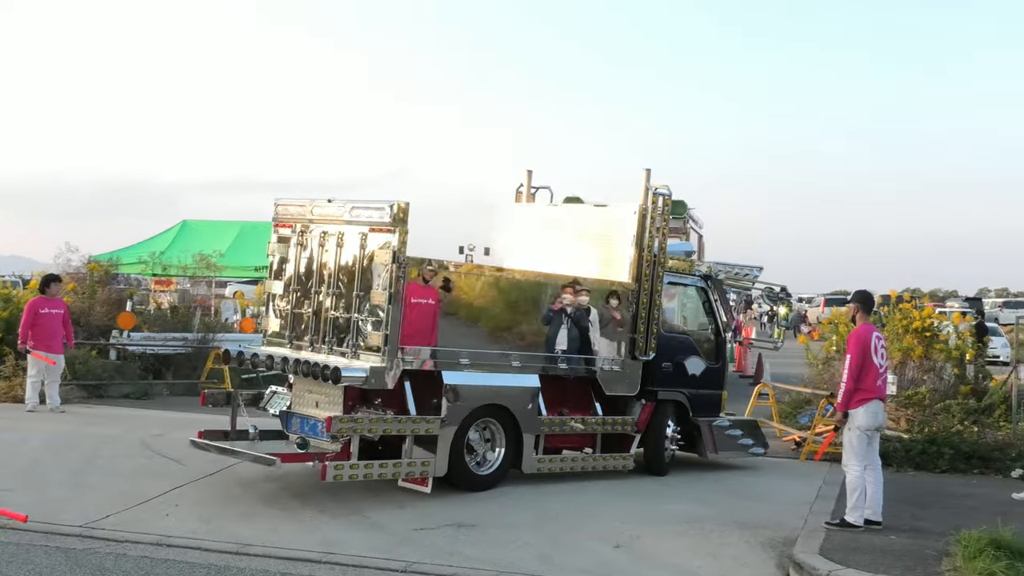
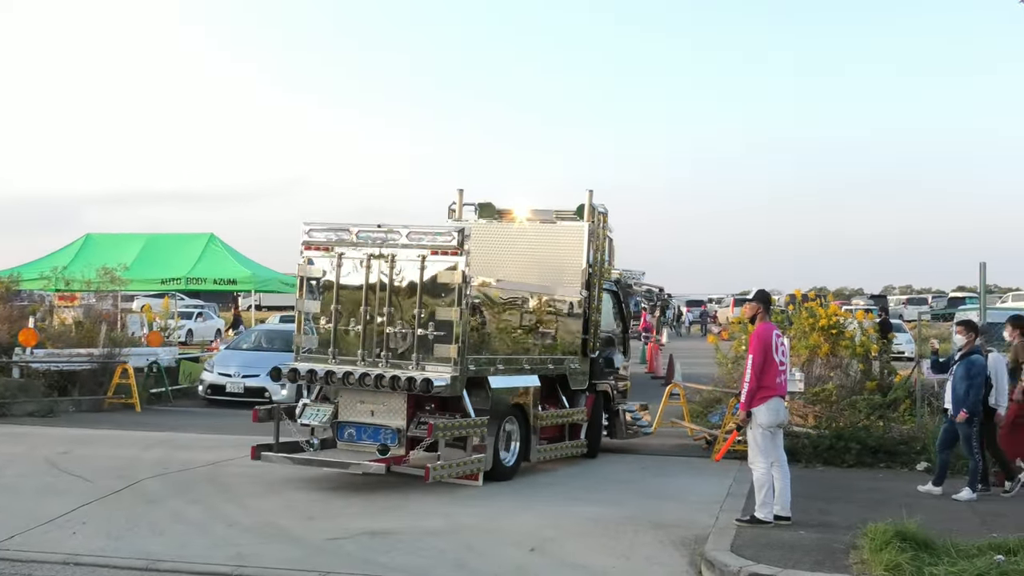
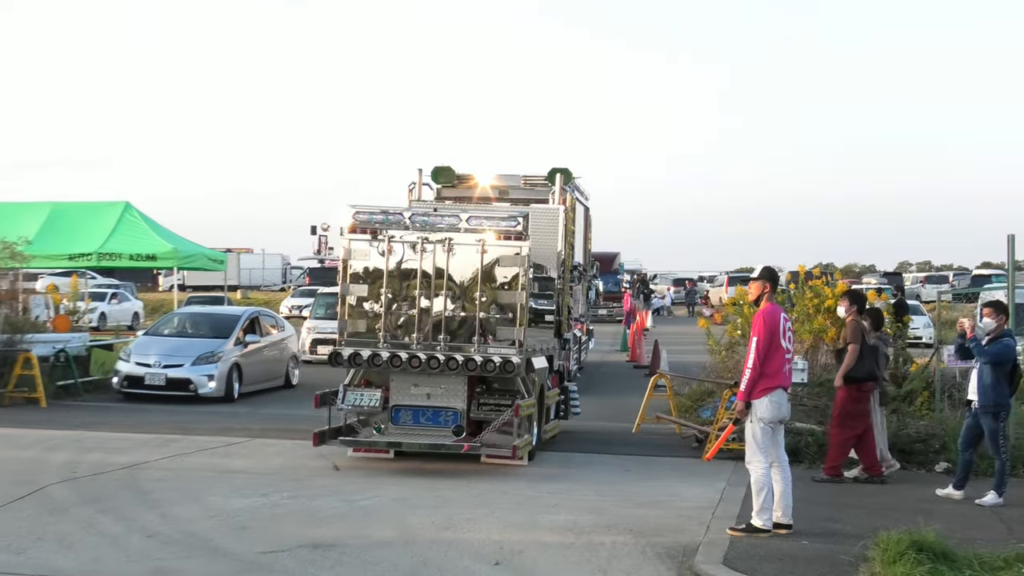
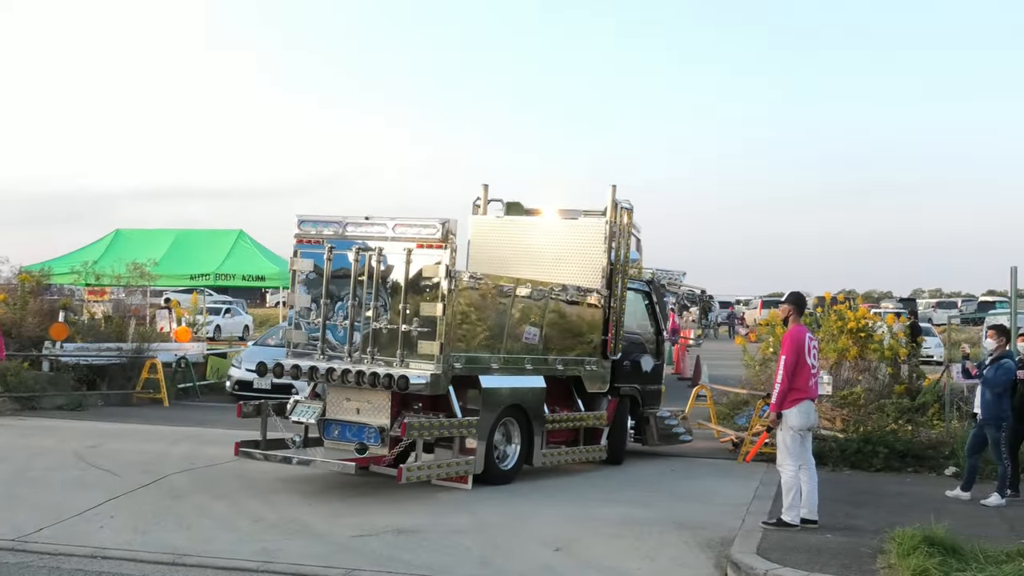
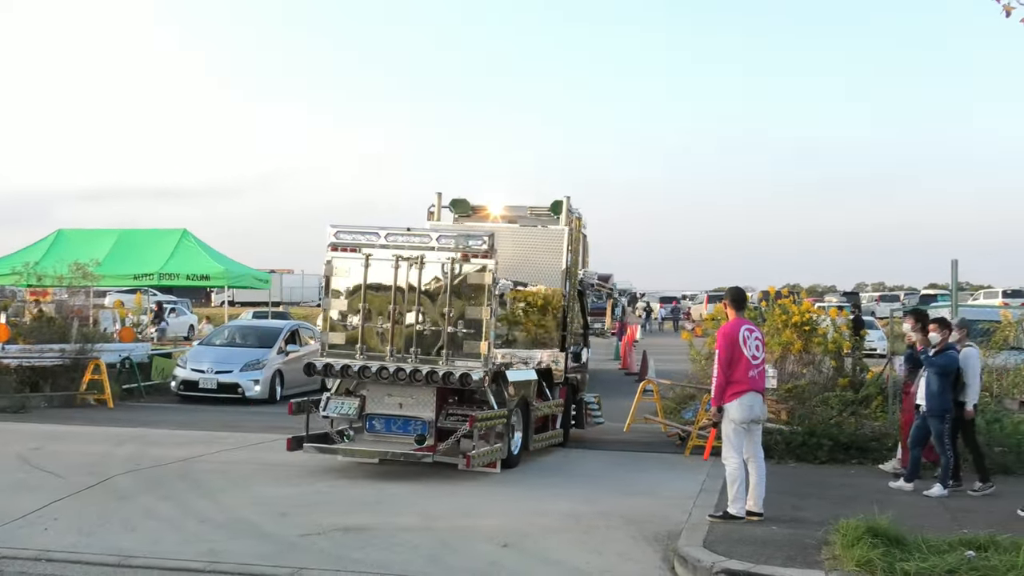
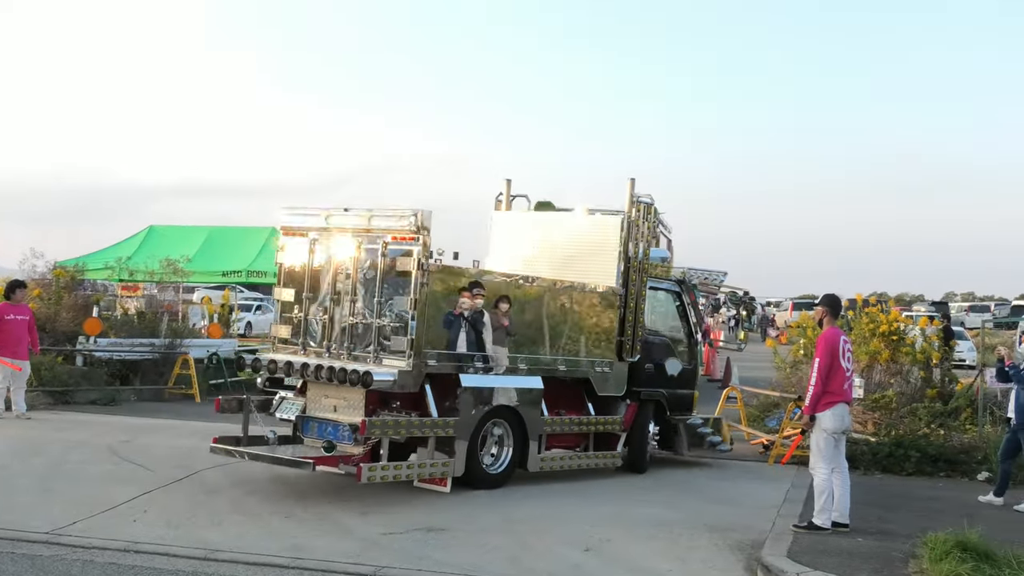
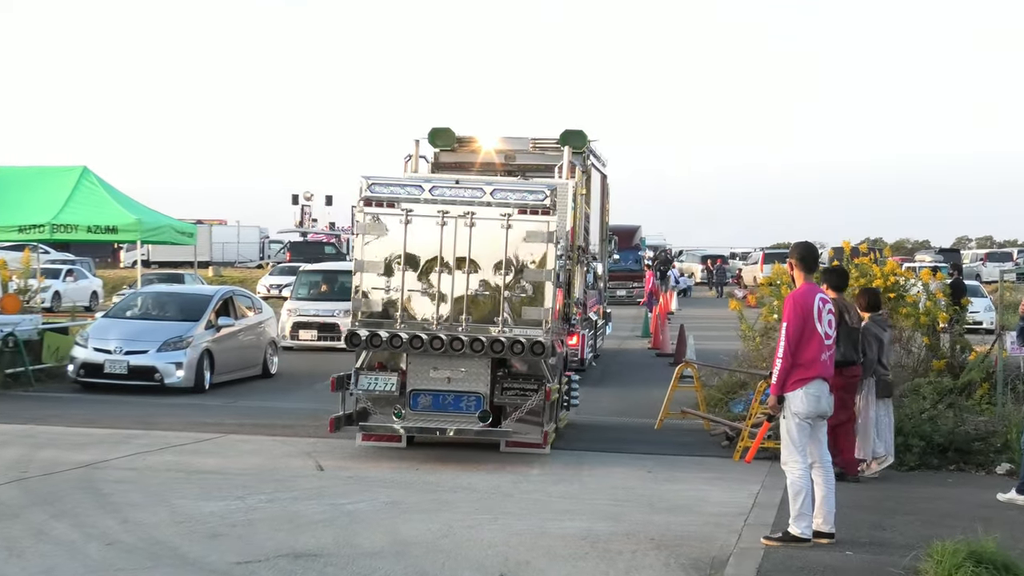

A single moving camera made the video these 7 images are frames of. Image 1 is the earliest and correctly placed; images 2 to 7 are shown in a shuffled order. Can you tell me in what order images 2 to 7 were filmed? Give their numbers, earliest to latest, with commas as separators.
6, 4, 2, 5, 3, 7
